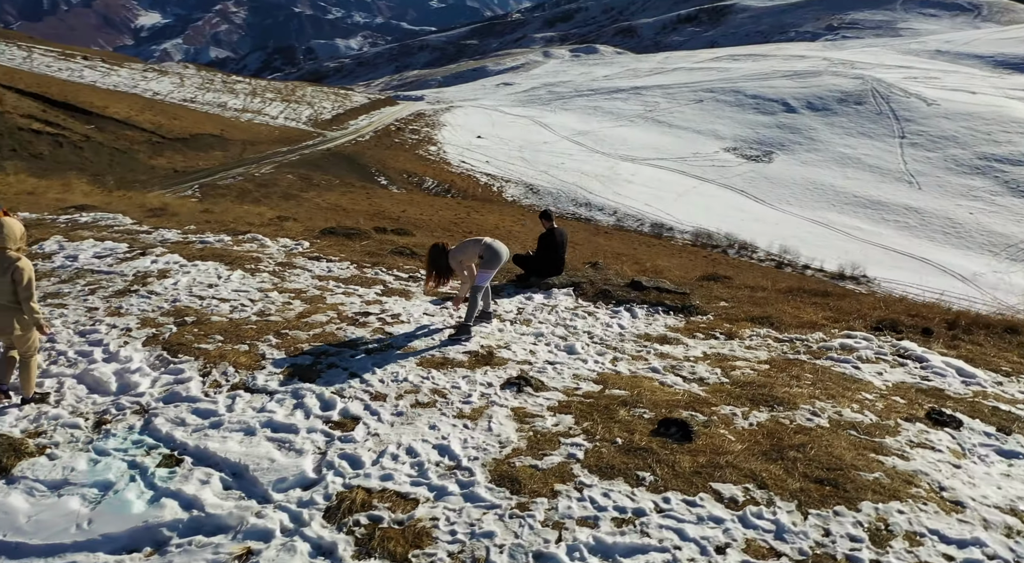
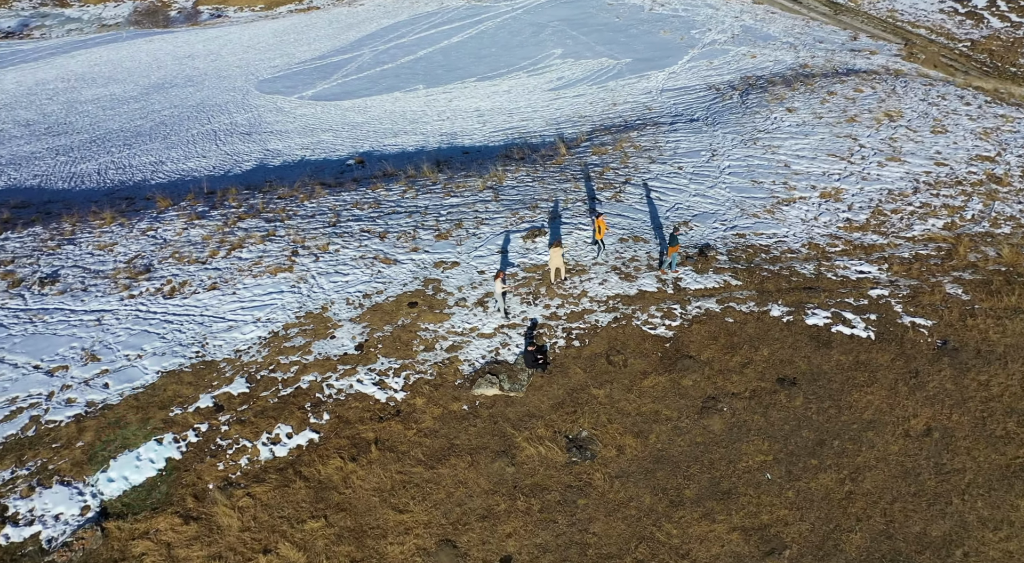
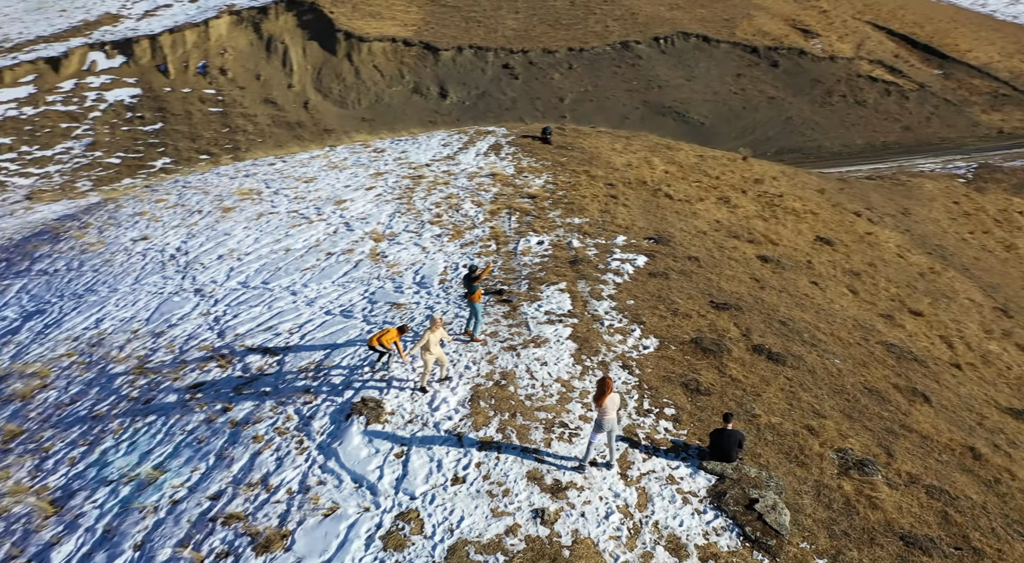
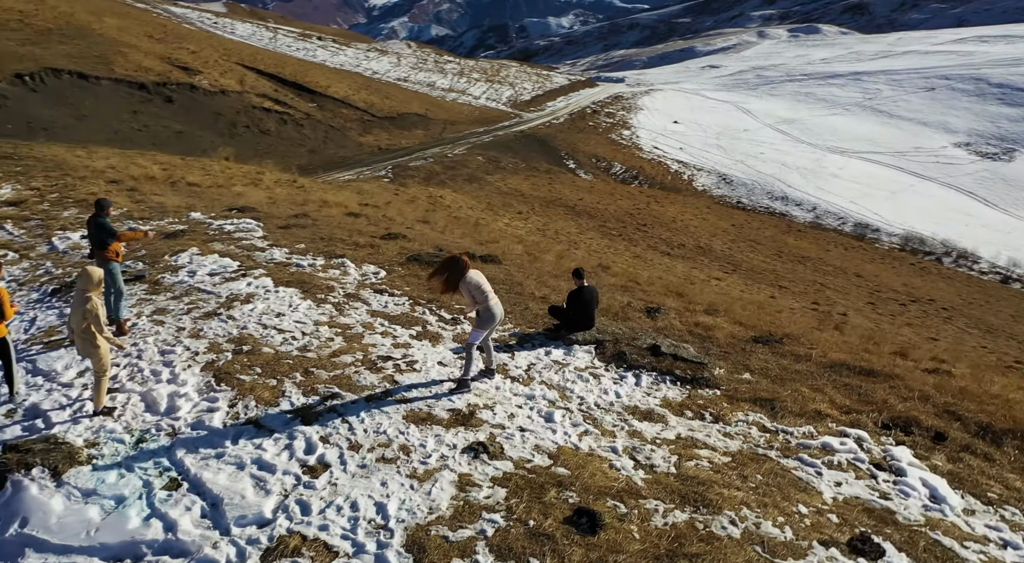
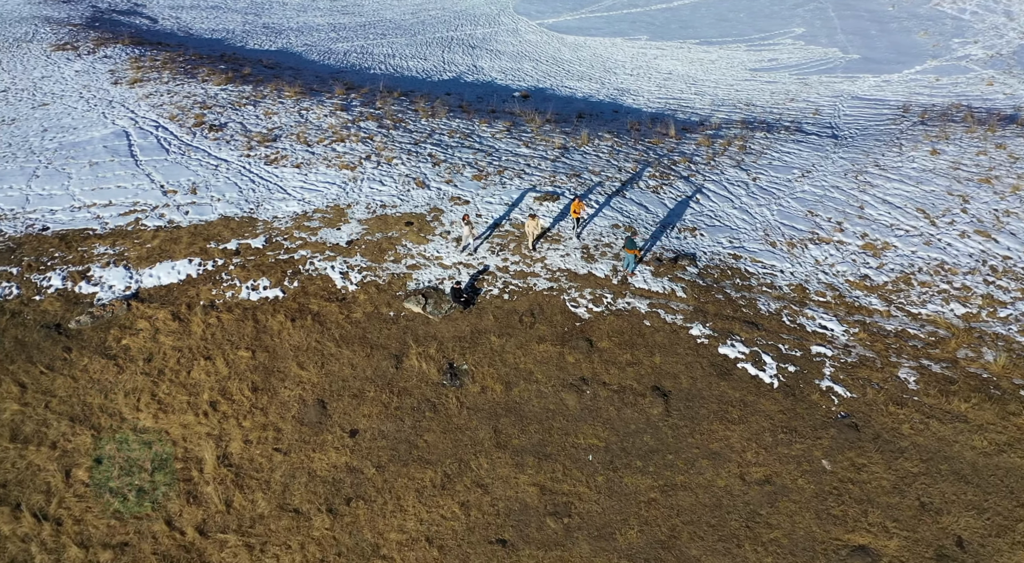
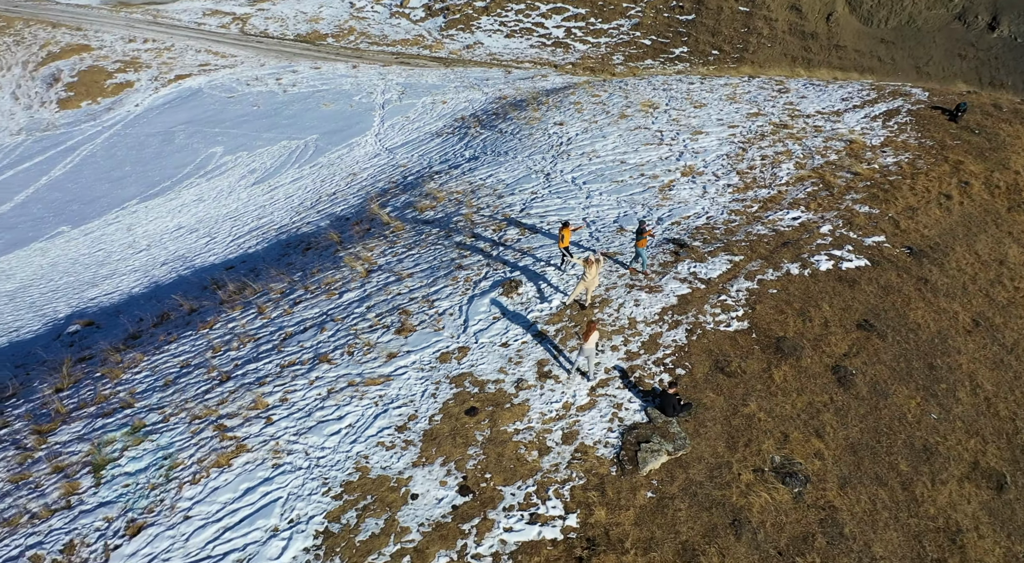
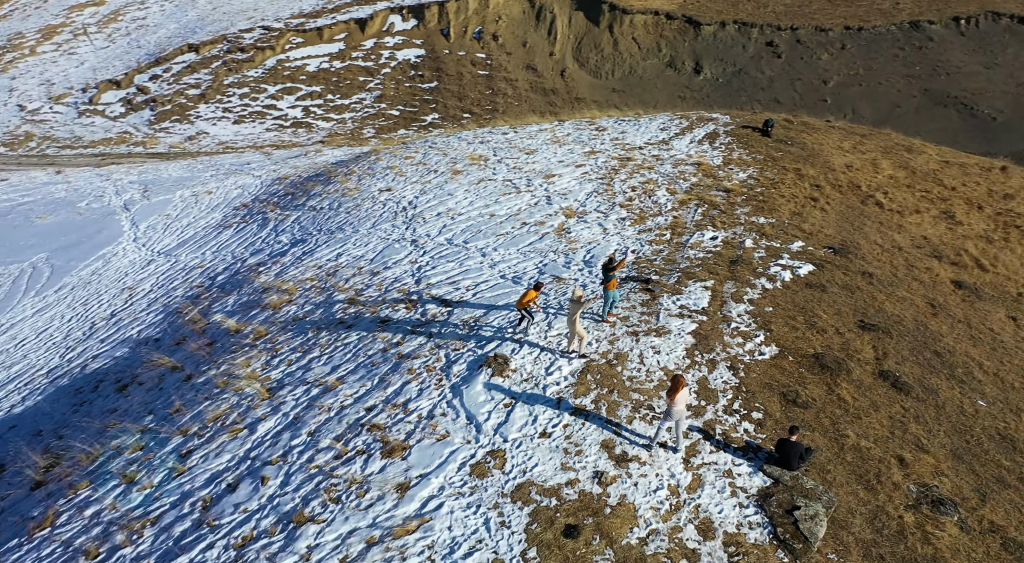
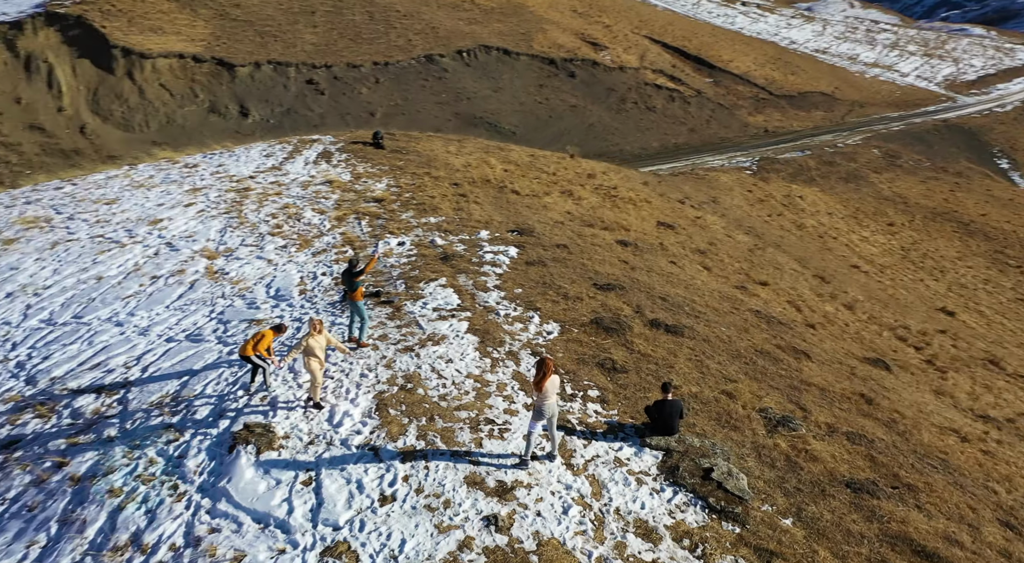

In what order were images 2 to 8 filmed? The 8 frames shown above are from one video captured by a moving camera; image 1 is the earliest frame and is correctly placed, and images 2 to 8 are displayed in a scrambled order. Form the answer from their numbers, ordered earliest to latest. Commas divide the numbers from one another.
4, 8, 3, 7, 6, 2, 5
